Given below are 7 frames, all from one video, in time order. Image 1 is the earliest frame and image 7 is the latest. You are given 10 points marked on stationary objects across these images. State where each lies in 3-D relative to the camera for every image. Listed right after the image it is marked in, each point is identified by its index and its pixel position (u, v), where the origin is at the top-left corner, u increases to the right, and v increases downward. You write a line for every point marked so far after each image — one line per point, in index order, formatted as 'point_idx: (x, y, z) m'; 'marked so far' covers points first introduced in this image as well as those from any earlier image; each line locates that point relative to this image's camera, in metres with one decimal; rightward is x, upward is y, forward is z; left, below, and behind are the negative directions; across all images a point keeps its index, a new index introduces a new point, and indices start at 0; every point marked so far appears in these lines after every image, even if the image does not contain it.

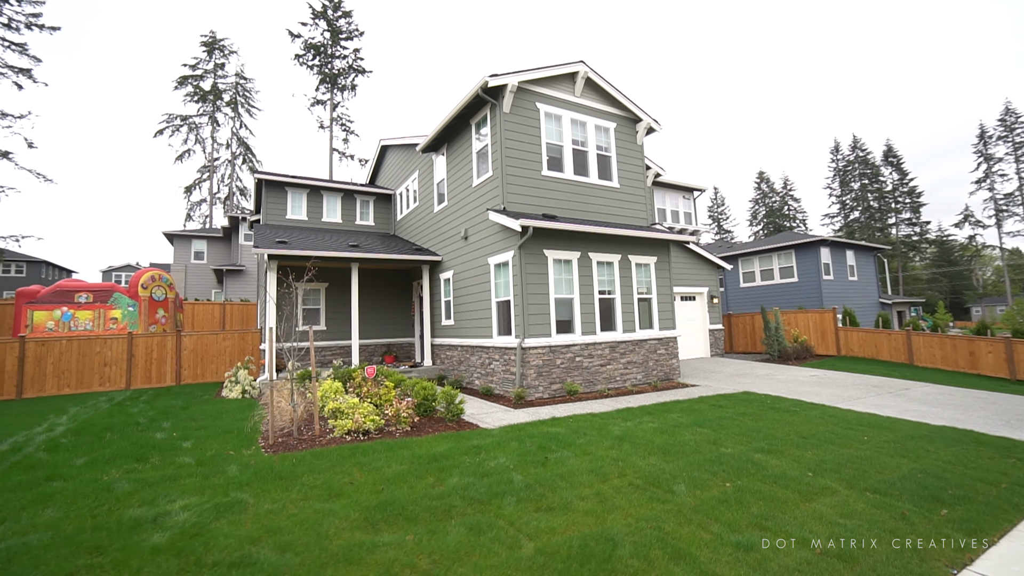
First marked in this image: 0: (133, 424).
0: (-5.9, -2.1, +6.9) m
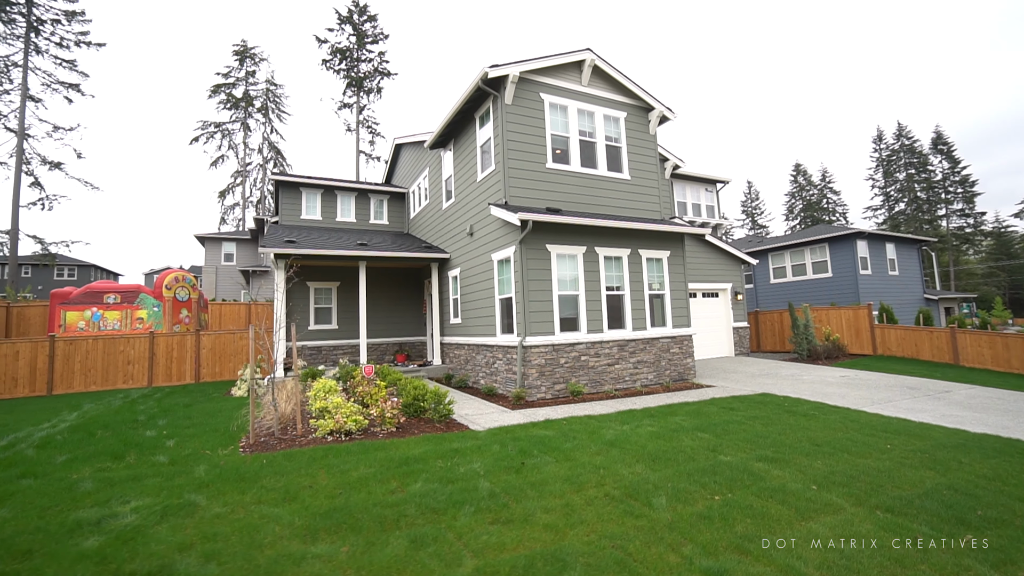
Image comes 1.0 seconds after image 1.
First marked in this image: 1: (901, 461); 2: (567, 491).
0: (-6.0, -2.1, +7.0) m
1: (+4.3, -1.9, +4.9) m
2: (+0.5, -1.8, +3.9) m
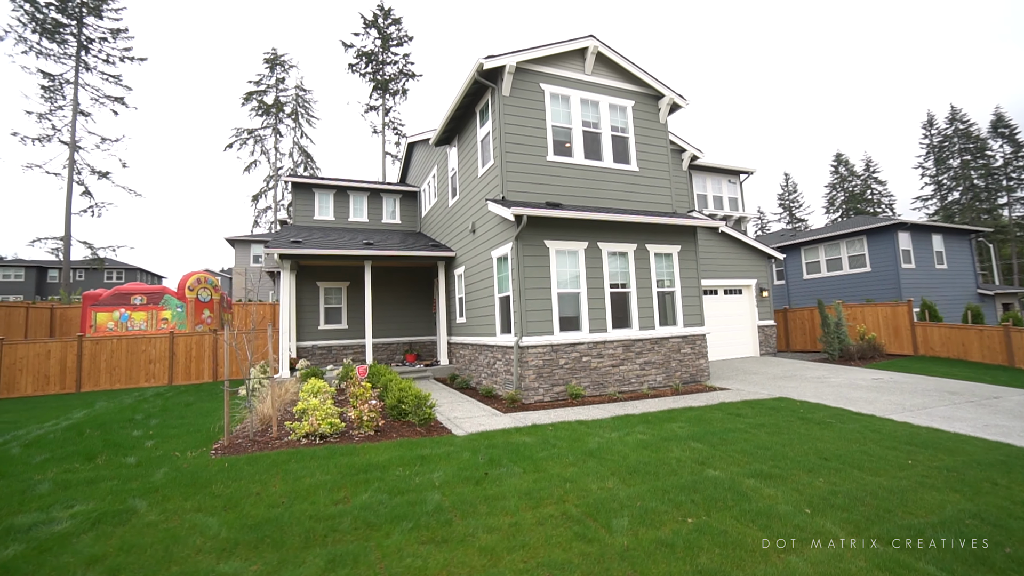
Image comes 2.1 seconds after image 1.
0: (-6.2, -2.1, +7.1) m
1: (+3.9, -1.8, +4.3) m
2: (+0.1, -1.7, +3.6) m
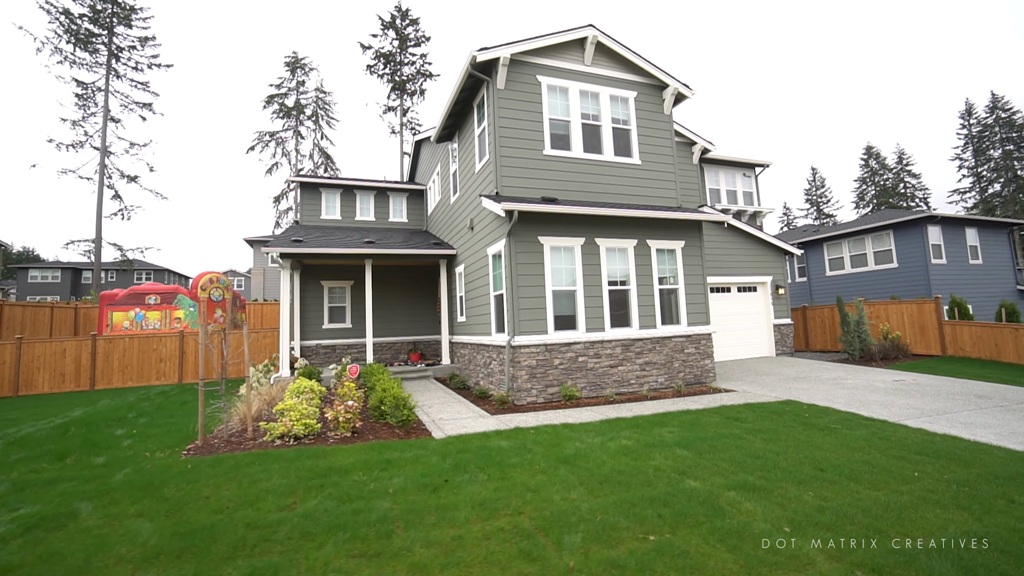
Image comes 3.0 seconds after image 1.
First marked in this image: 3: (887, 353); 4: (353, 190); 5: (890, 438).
0: (-6.3, -2.1, +7.2) m
1: (+3.6, -1.8, +3.9) m
2: (-0.3, -1.7, +3.4) m
3: (+10.6, -1.8, +12.8) m
4: (-5.7, +3.5, +16.1) m
5: (+4.7, -1.9, +5.6) m
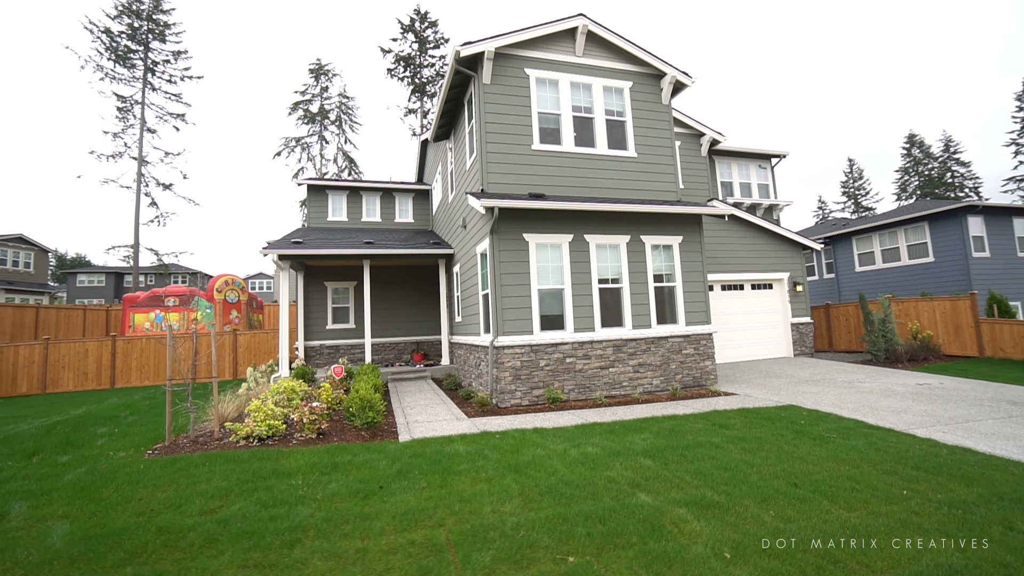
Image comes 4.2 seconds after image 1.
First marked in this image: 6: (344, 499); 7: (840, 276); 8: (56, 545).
0: (-6.7, -2.1, +7.3) m
1: (+3.0, -1.8, +3.5) m
2: (-0.9, -1.7, +3.2) m
3: (+10.6, -1.7, +11.9) m
4: (-5.5, +3.5, +16.3) m
5: (+4.2, -1.8, +5.1) m
6: (-1.4, -1.7, +3.7) m
7: (+14.1, +0.5, +19.4) m
8: (-3.0, -1.7, +3.0) m
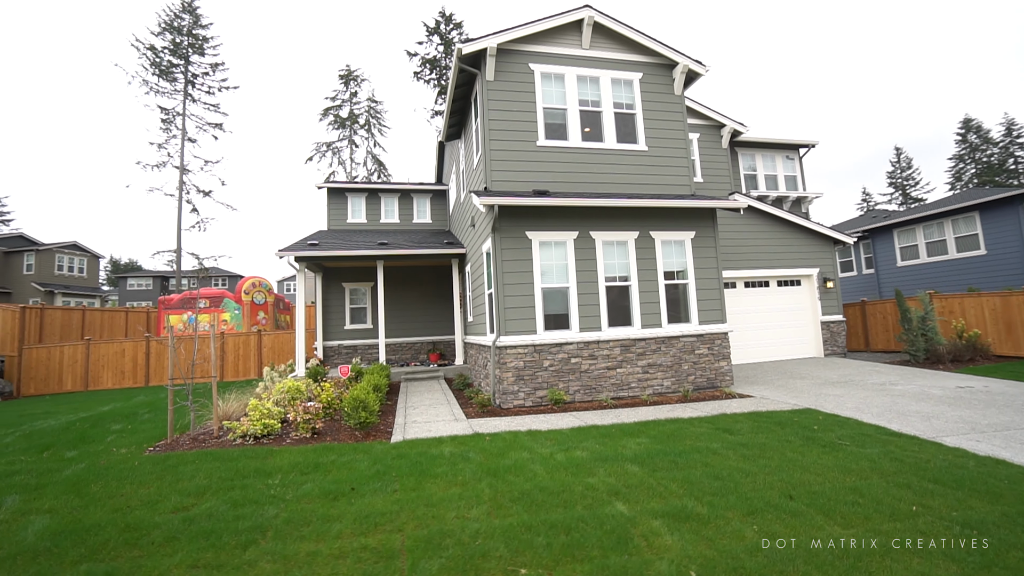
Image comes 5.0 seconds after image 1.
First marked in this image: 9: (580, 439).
0: (-6.6, -2.2, +7.7) m
1: (+2.8, -1.7, +3.1) m
2: (-1.2, -1.7, +3.1) m
3: (+10.9, -1.6, +11.0) m
4: (-4.9, +3.5, +16.5) m
5: (+4.1, -1.8, +4.6) m
6: (-1.6, -1.7, +3.7) m
7: (+14.9, +0.7, +18.2) m
8: (-3.3, -1.7, +3.1) m
9: (+0.8, -1.8, +5.4) m
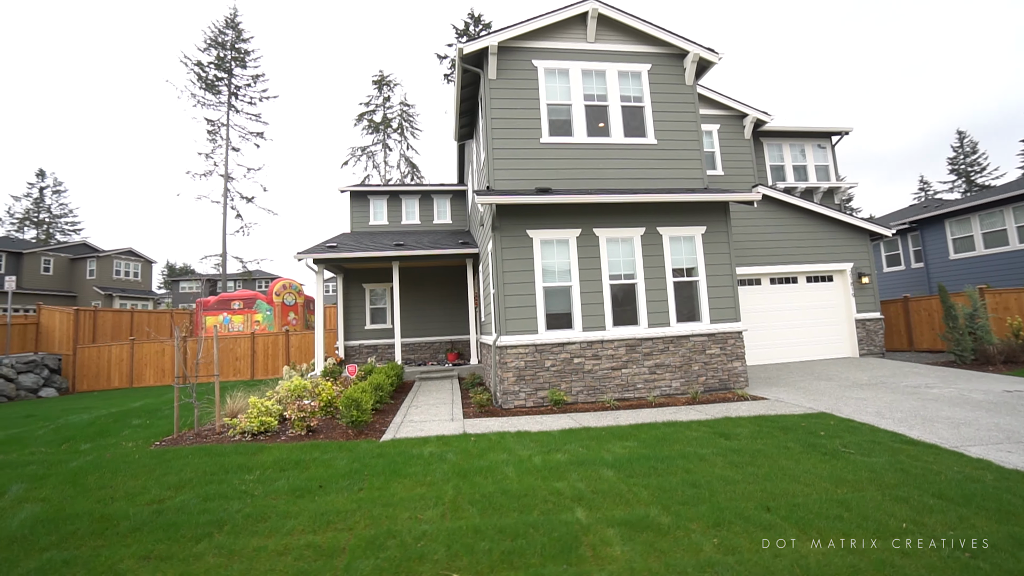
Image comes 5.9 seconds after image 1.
0: (-6.6, -2.2, +8.2) m
1: (+2.4, -1.7, +2.9) m
2: (-1.5, -1.7, +3.1) m
3: (+11.1, -1.5, +10.0) m
4: (-4.2, +3.4, +16.8) m
5: (+3.8, -1.7, +4.3) m
6: (-1.9, -1.7, +3.8) m
7: (+15.7, +0.8, +16.9) m
8: (-3.7, -1.8, +3.3) m
9: (+0.6, -1.8, +5.2) m
